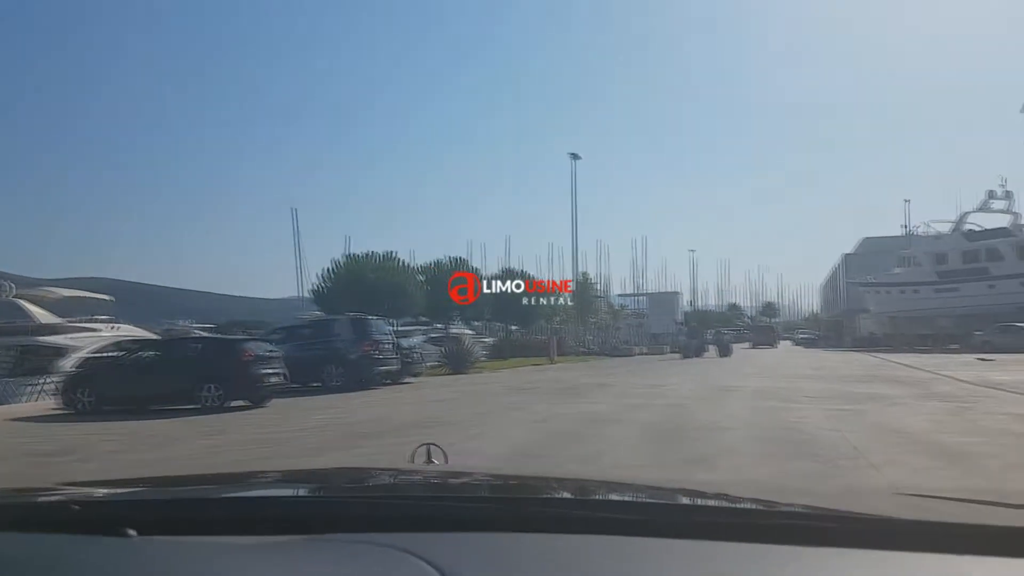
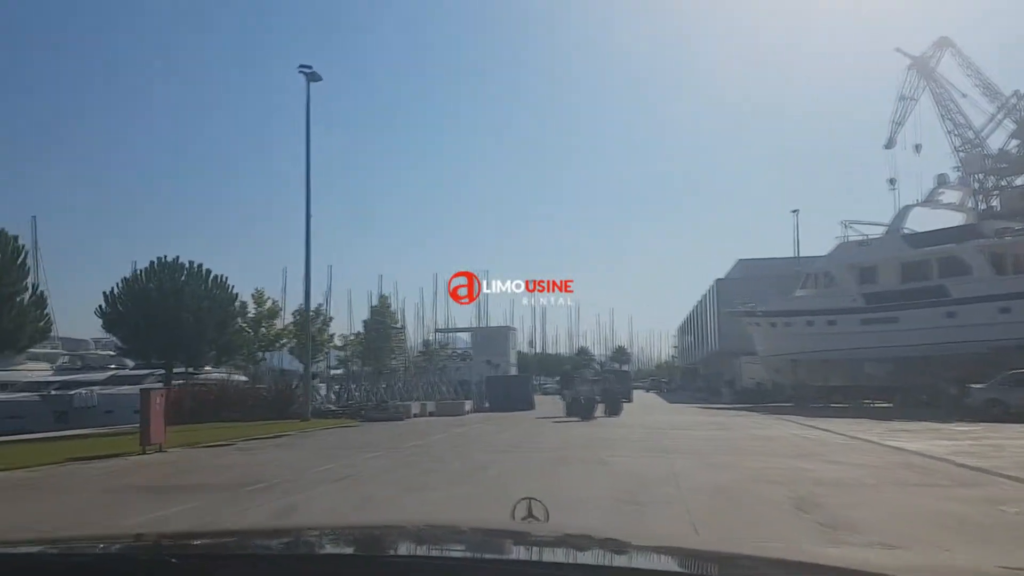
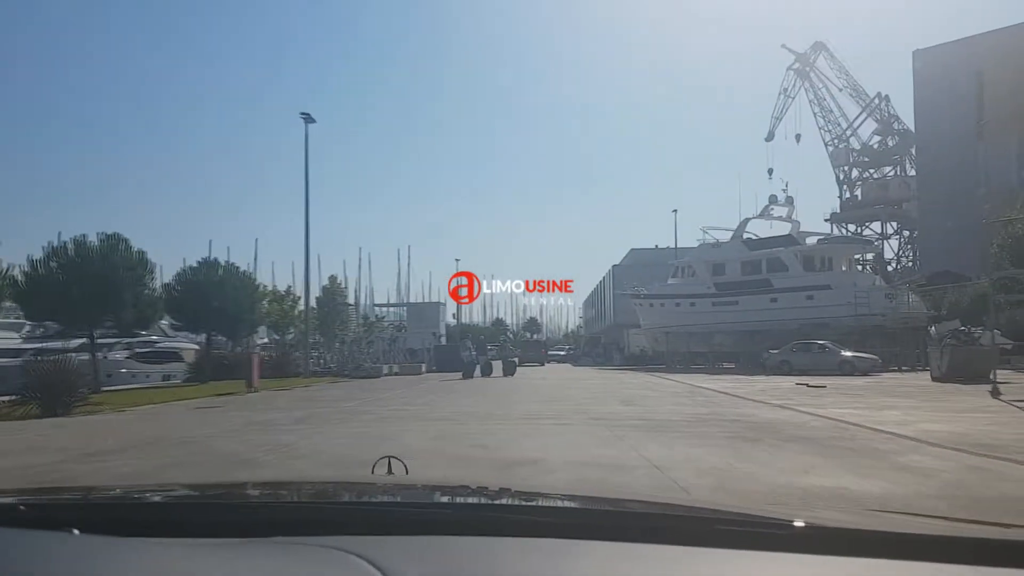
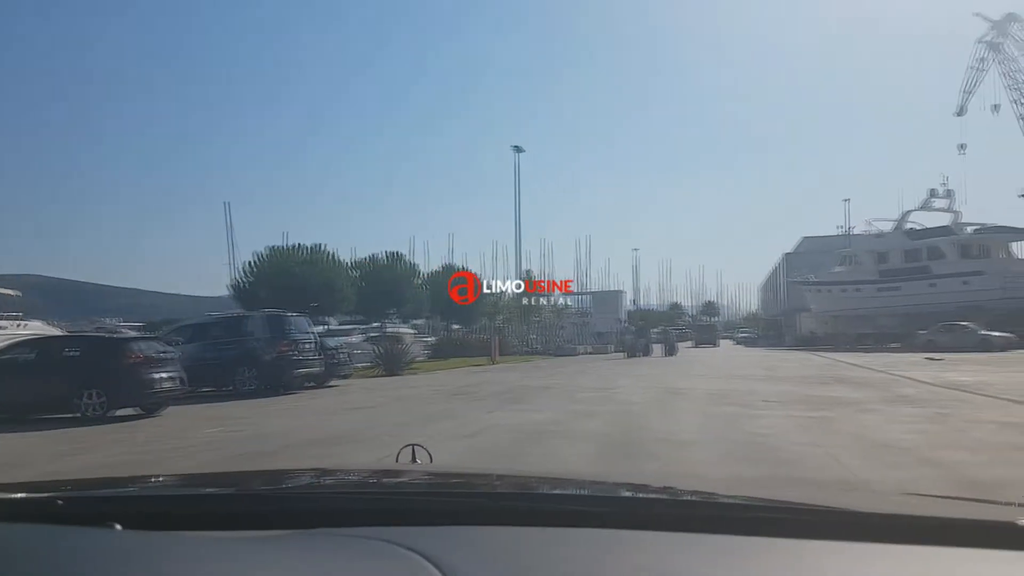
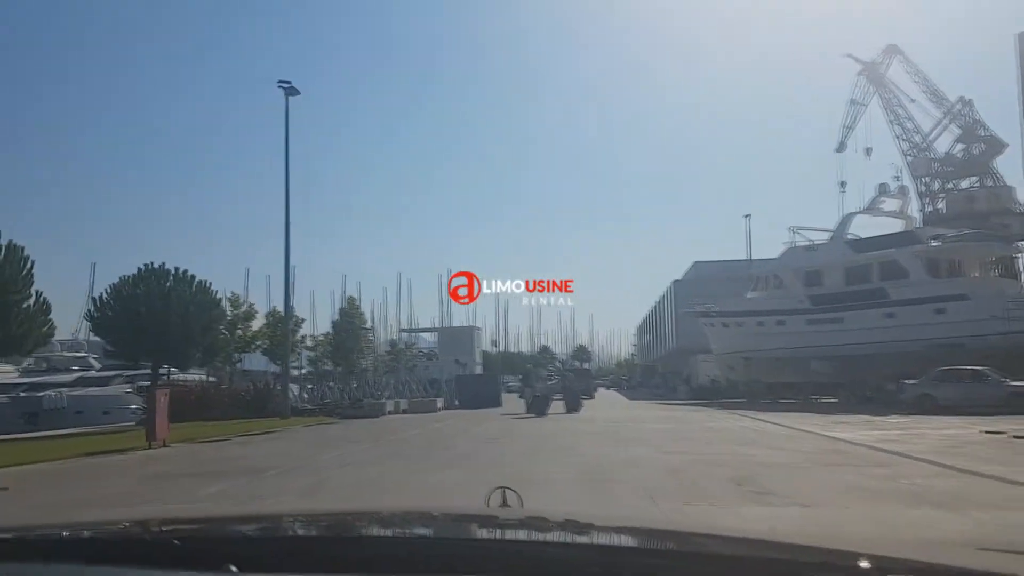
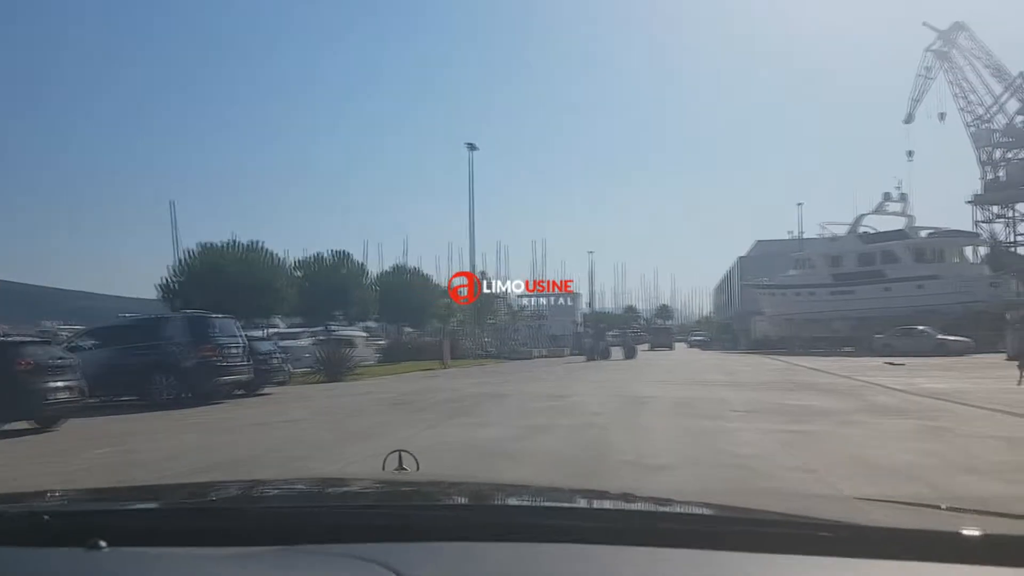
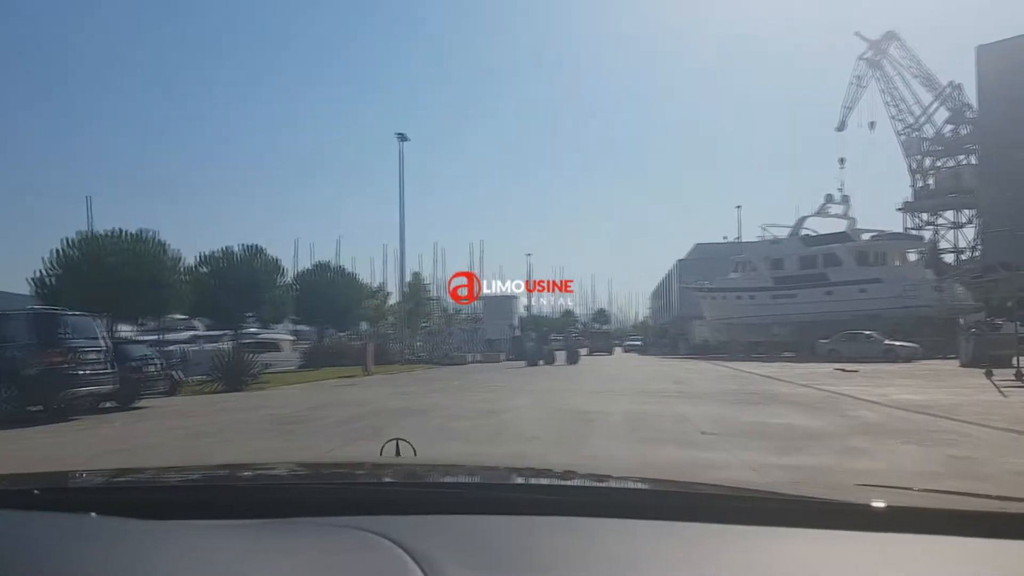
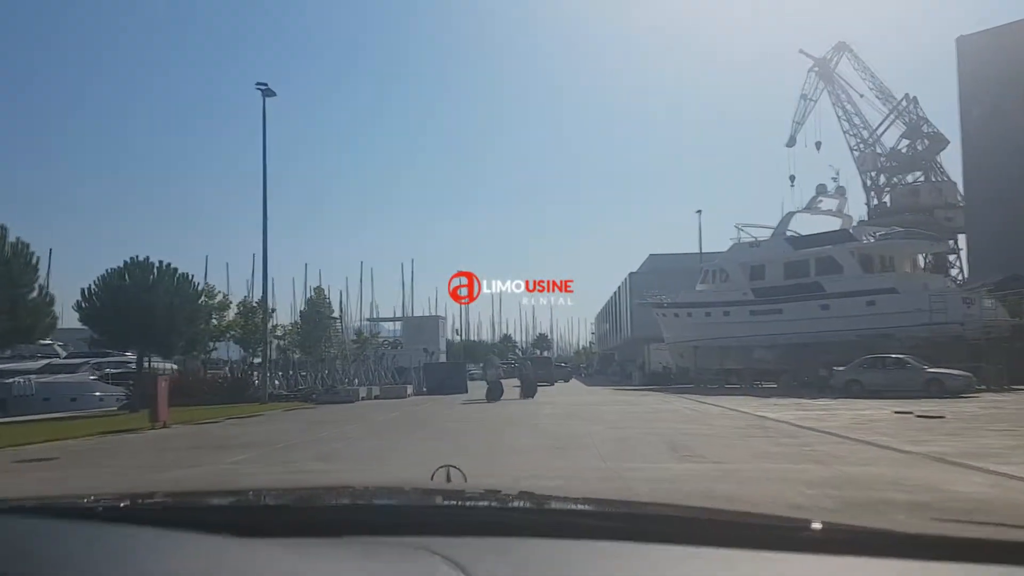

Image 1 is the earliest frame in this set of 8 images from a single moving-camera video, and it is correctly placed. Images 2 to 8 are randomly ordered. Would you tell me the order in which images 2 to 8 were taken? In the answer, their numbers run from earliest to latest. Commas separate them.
4, 6, 7, 3, 8, 5, 2
